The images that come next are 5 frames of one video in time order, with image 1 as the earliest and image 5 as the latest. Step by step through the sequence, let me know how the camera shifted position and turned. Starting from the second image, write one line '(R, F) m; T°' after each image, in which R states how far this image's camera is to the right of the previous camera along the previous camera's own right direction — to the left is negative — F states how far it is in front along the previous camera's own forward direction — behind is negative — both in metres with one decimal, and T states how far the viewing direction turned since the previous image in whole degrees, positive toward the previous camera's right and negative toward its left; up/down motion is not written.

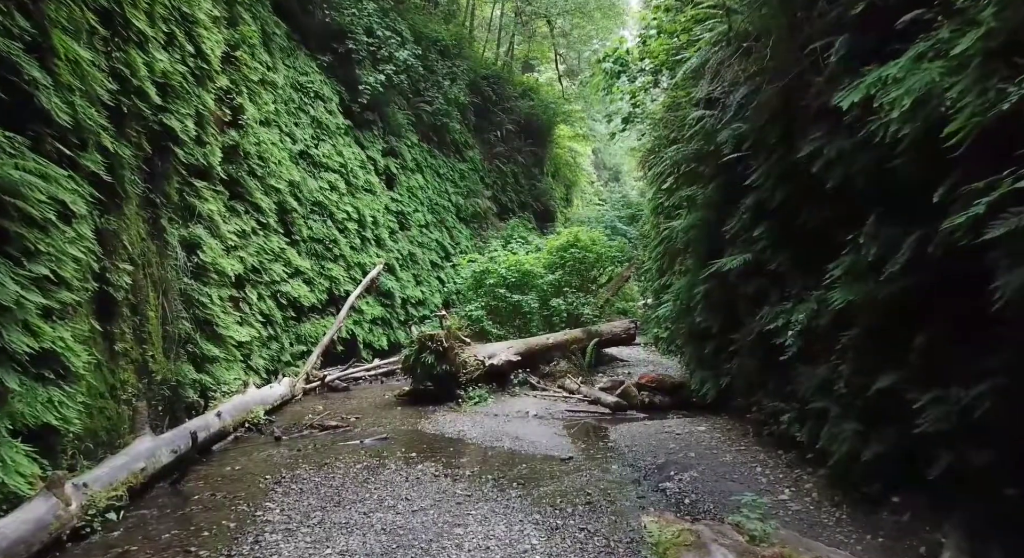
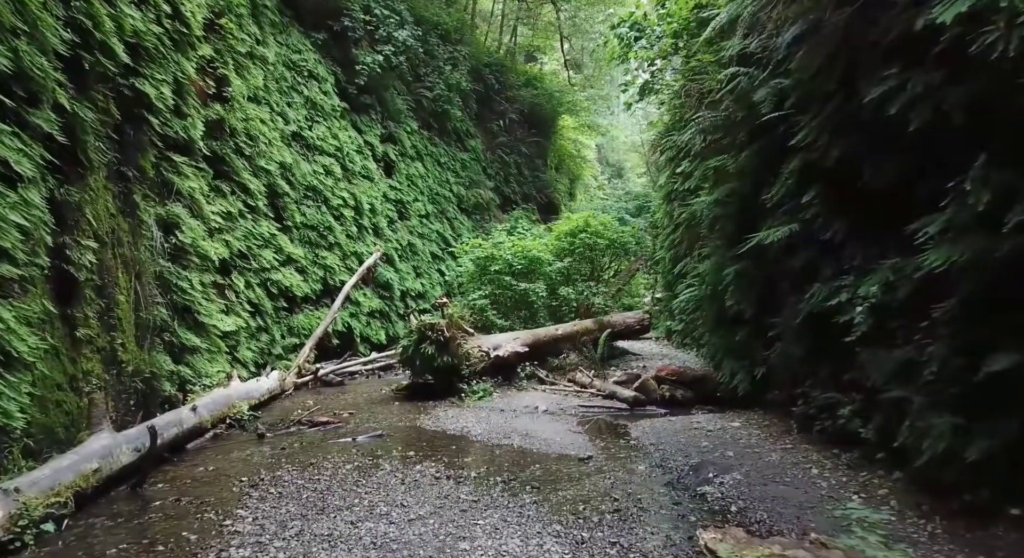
(-0.1, +0.7) m; 0°
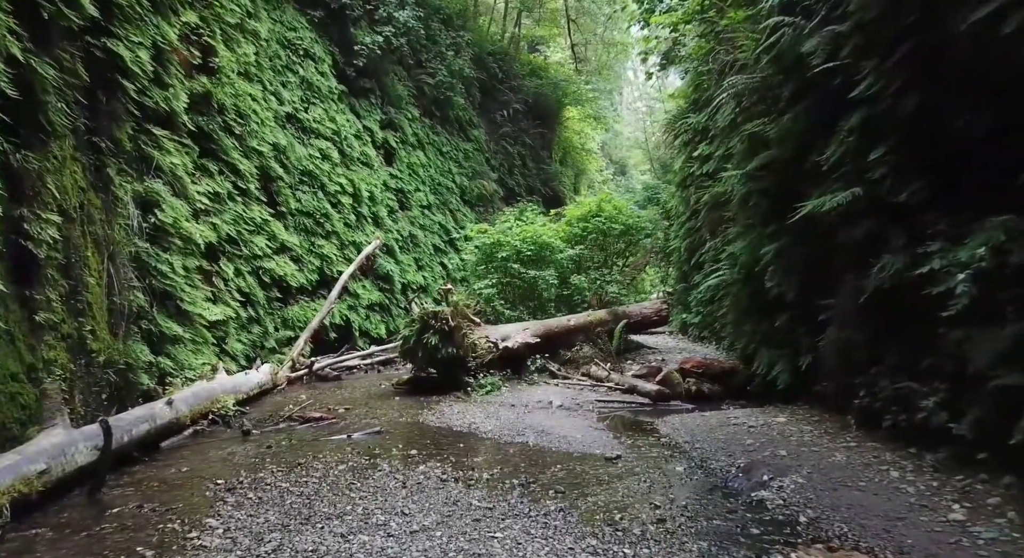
(-0.1, +0.7) m; 0°
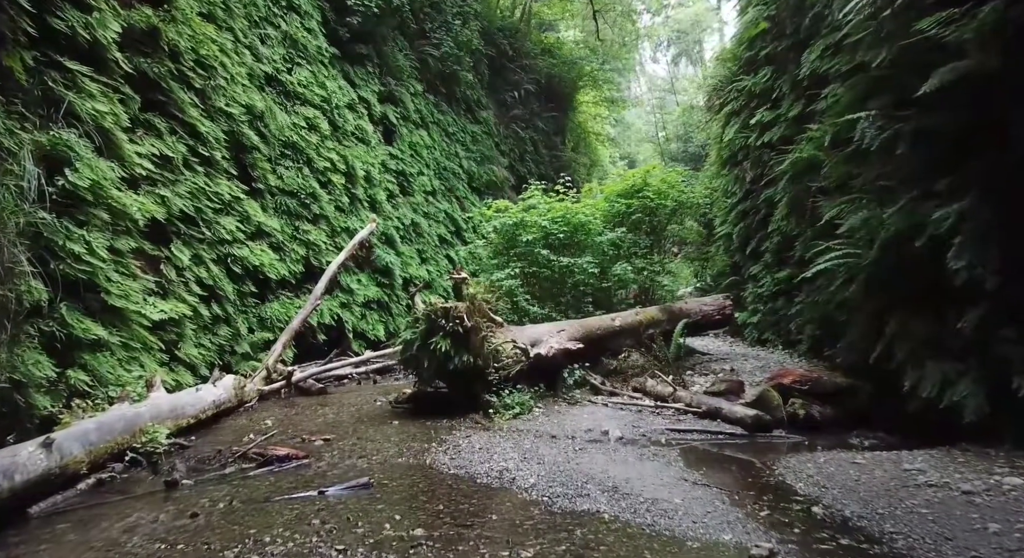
(-0.3, +1.9) m; 0°
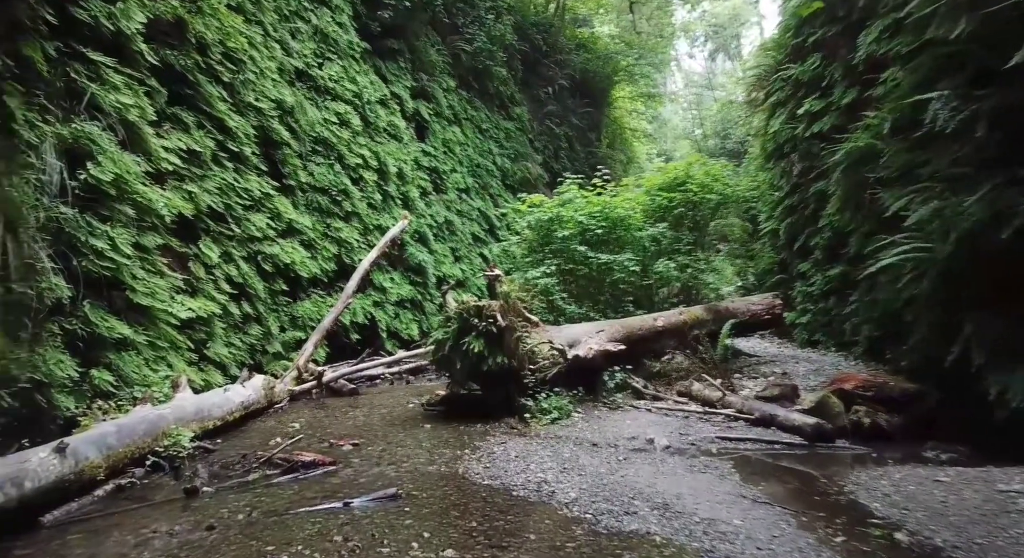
(0.0, +0.3) m; -3°
